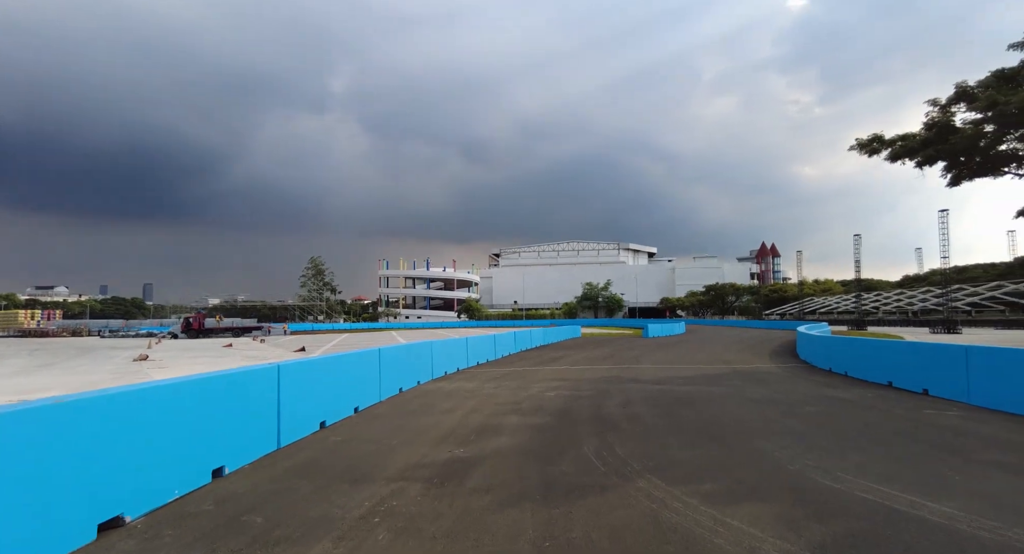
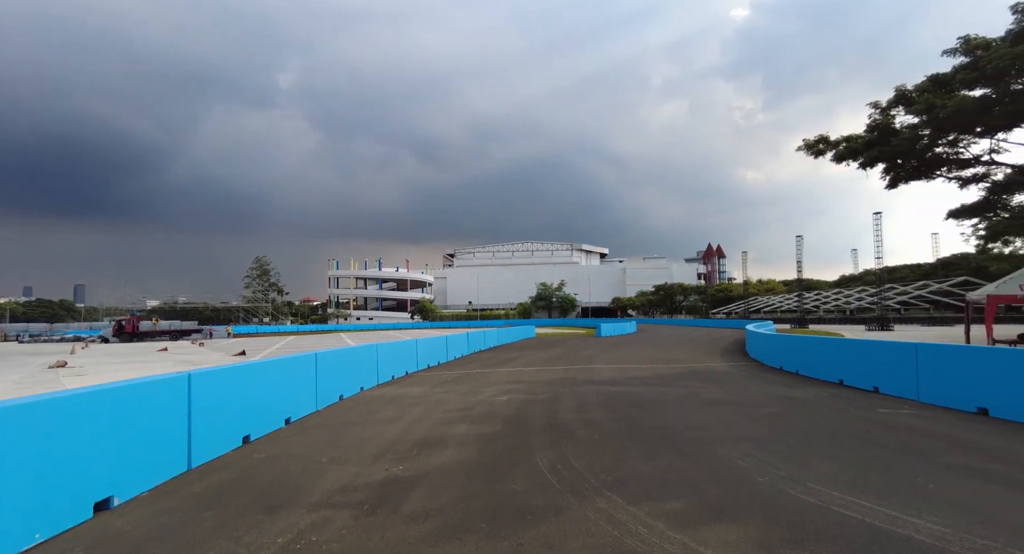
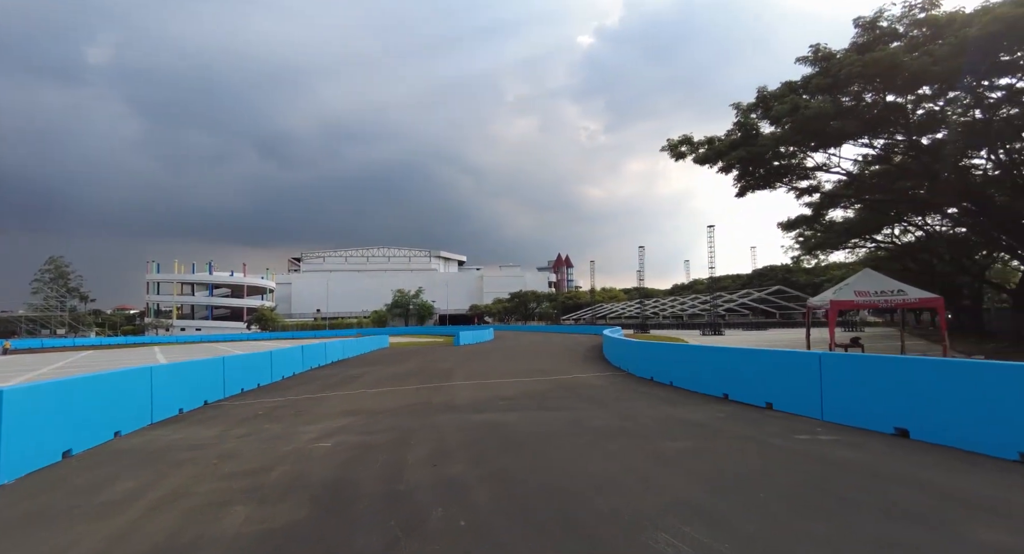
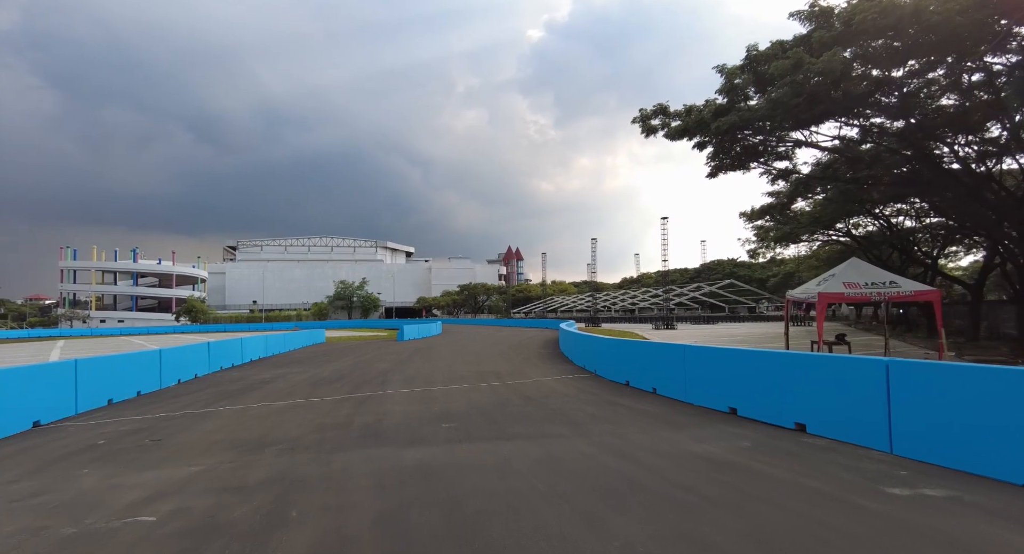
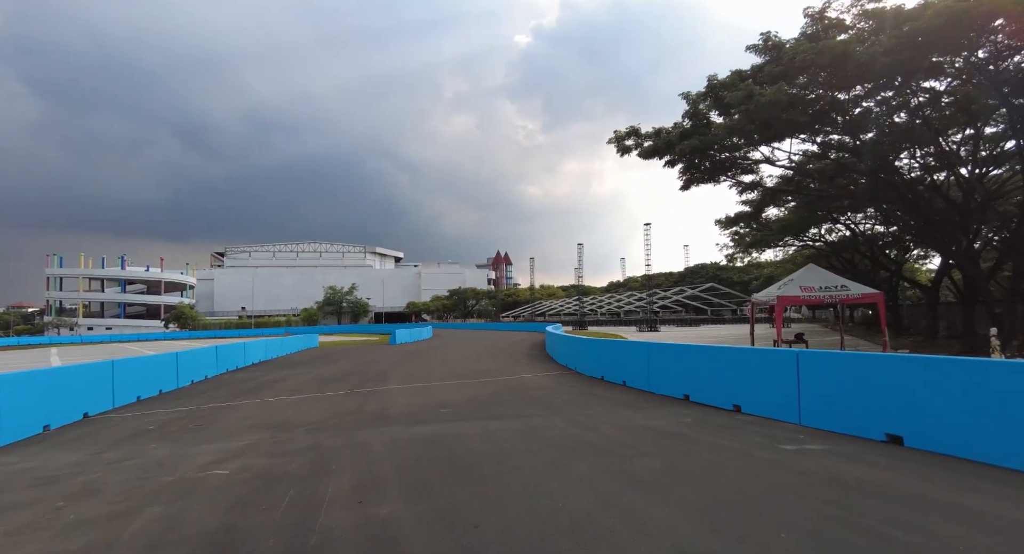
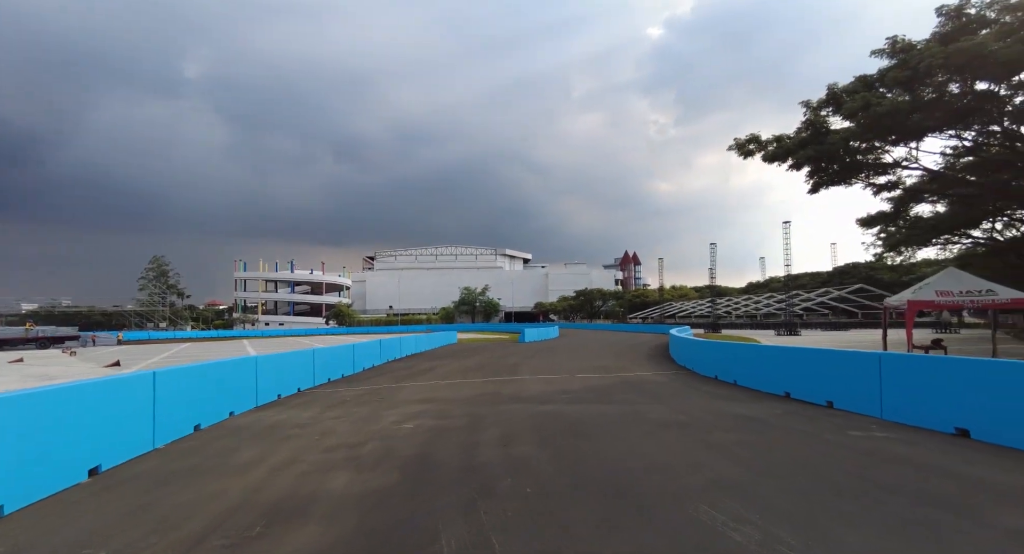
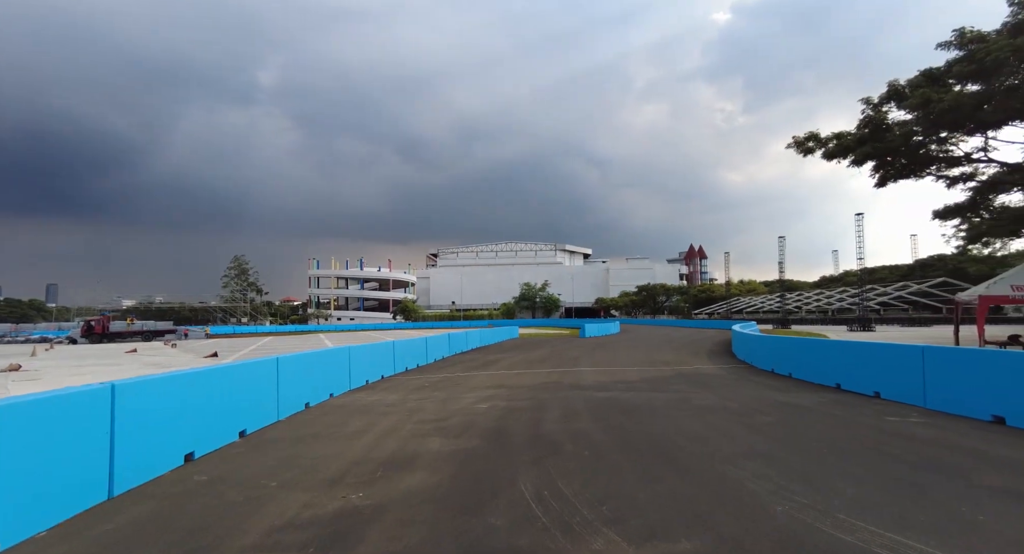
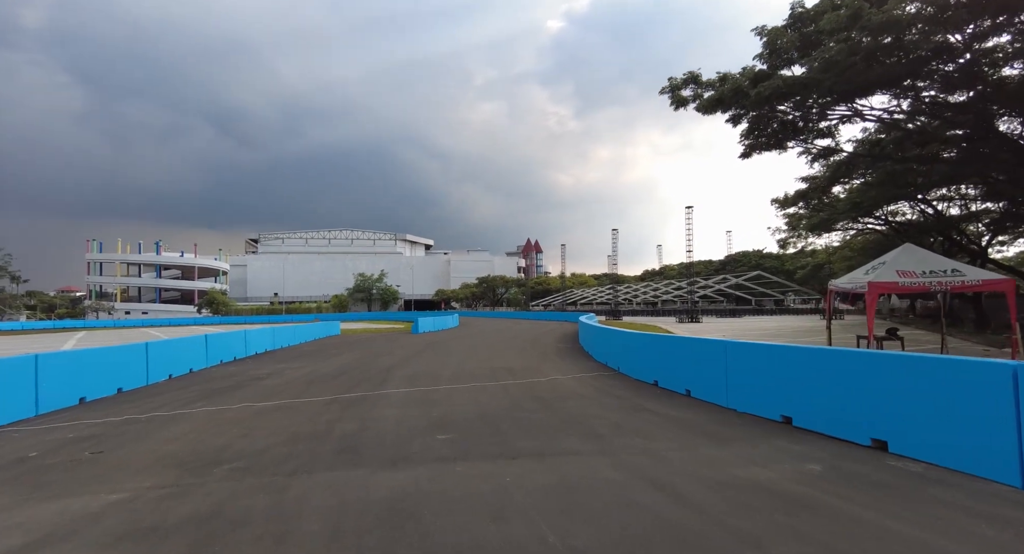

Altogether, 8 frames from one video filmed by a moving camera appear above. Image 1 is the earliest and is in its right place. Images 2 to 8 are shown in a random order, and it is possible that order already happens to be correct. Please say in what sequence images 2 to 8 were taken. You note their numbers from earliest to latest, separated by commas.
2, 7, 6, 3, 5, 4, 8
